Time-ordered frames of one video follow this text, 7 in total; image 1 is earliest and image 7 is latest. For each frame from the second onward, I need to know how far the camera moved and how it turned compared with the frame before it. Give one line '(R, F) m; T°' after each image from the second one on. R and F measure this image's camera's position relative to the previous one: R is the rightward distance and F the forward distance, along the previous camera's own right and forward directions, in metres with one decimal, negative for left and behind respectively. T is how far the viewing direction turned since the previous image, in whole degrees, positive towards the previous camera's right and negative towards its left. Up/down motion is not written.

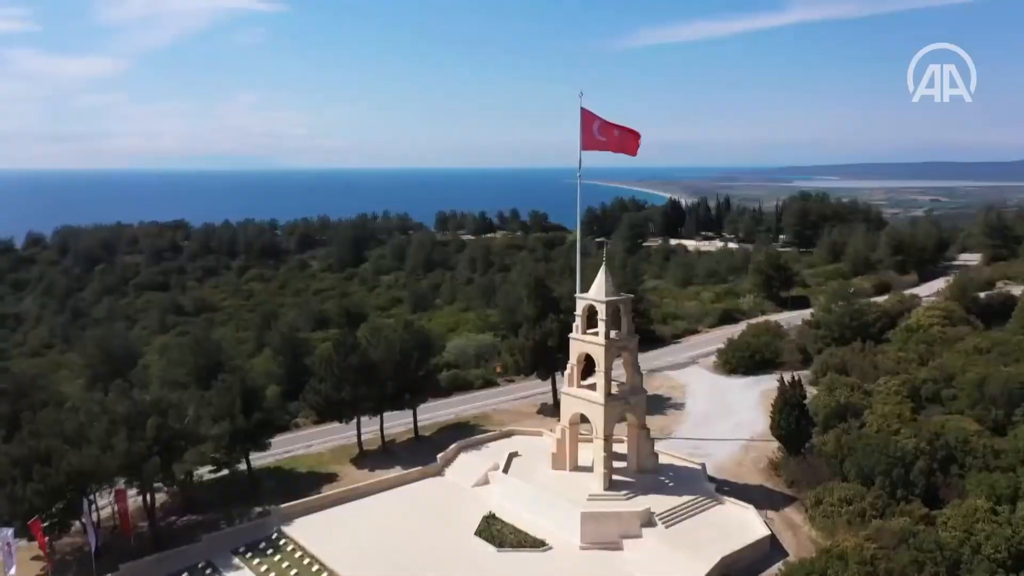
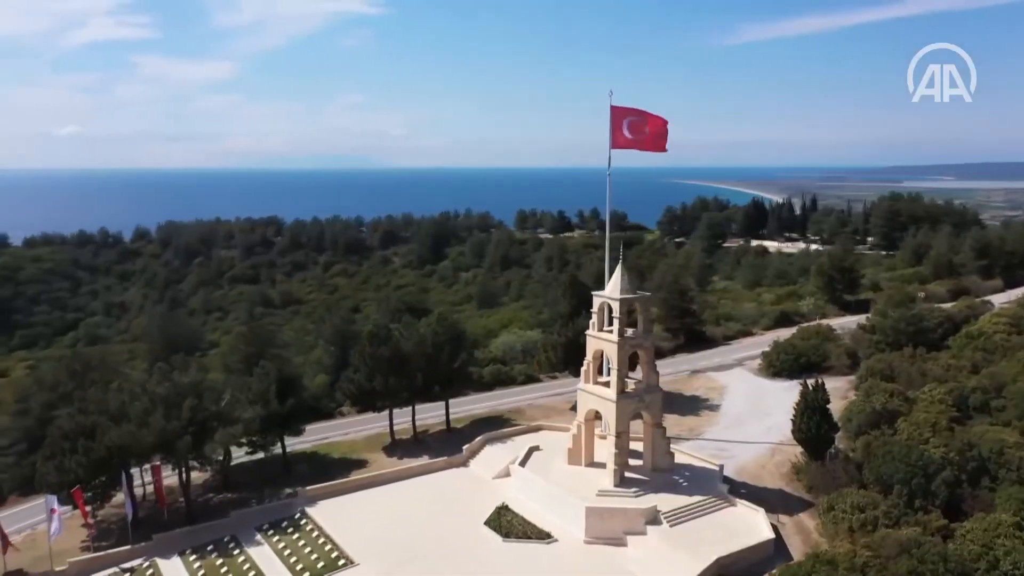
(+2.7, -0.4) m; -6°
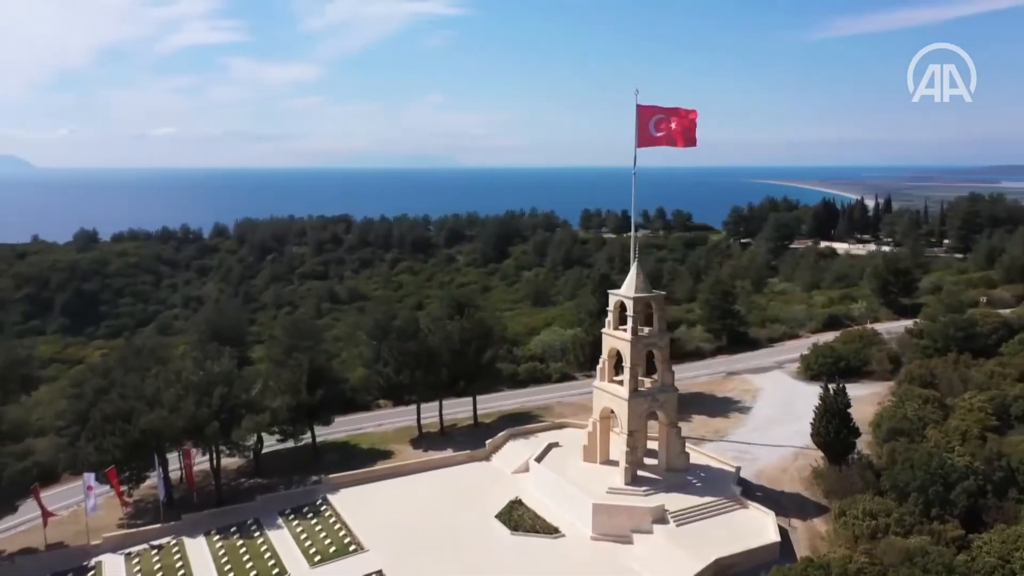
(+2.1, -0.3) m; -5°
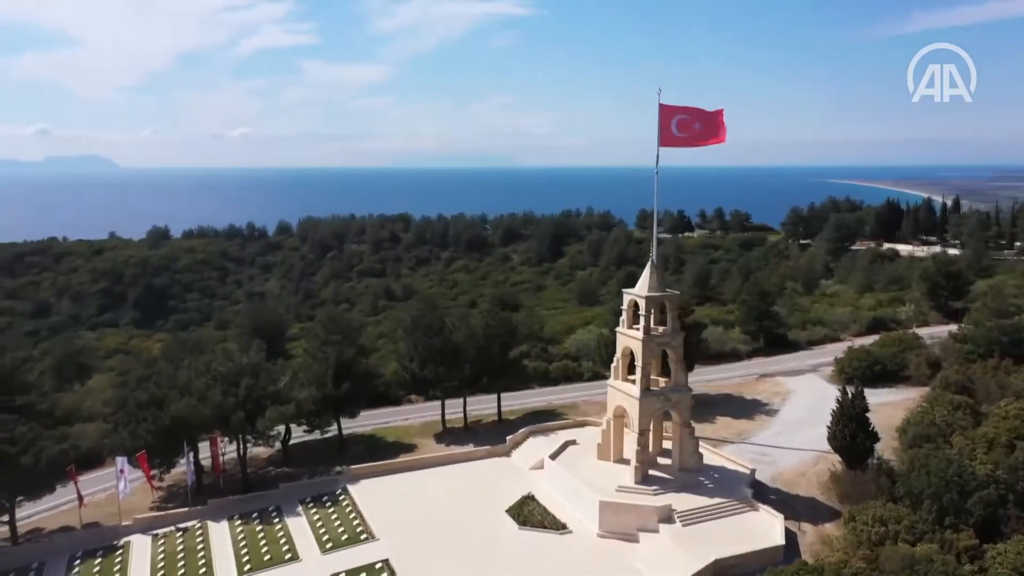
(+1.8, -0.3) m; -4°
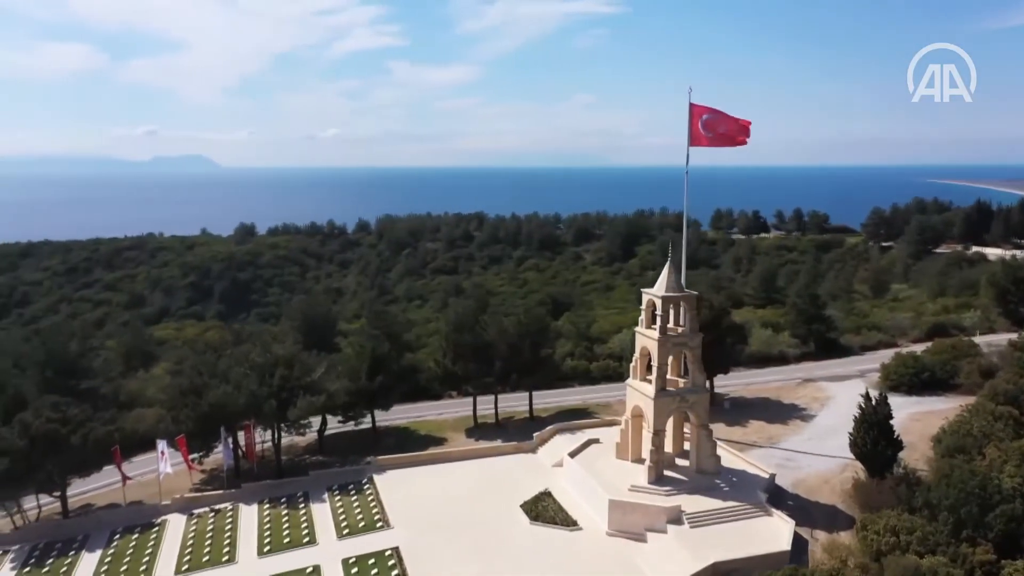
(+2.3, -0.3) m; -6°
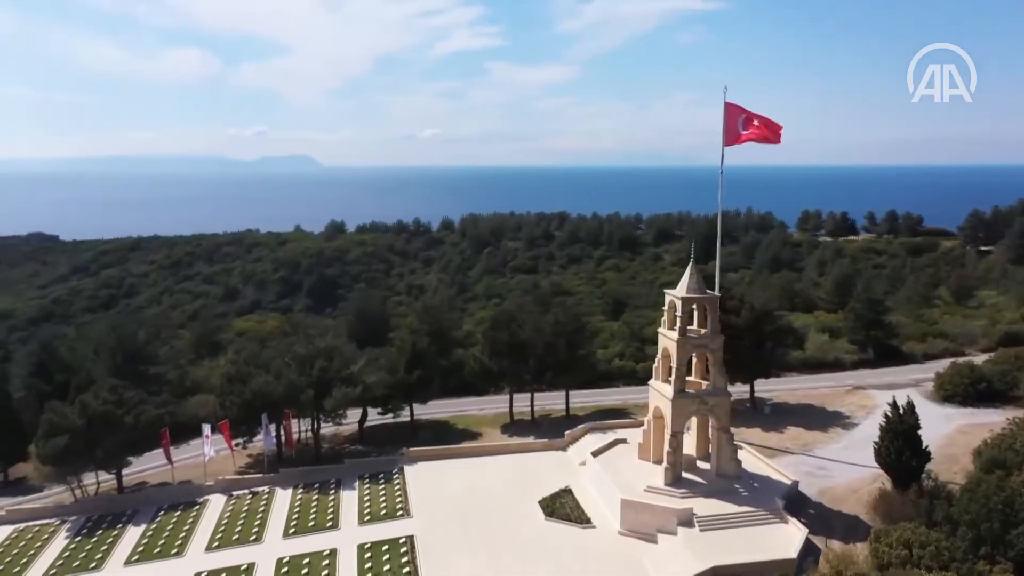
(+2.5, -0.3) m; -6°
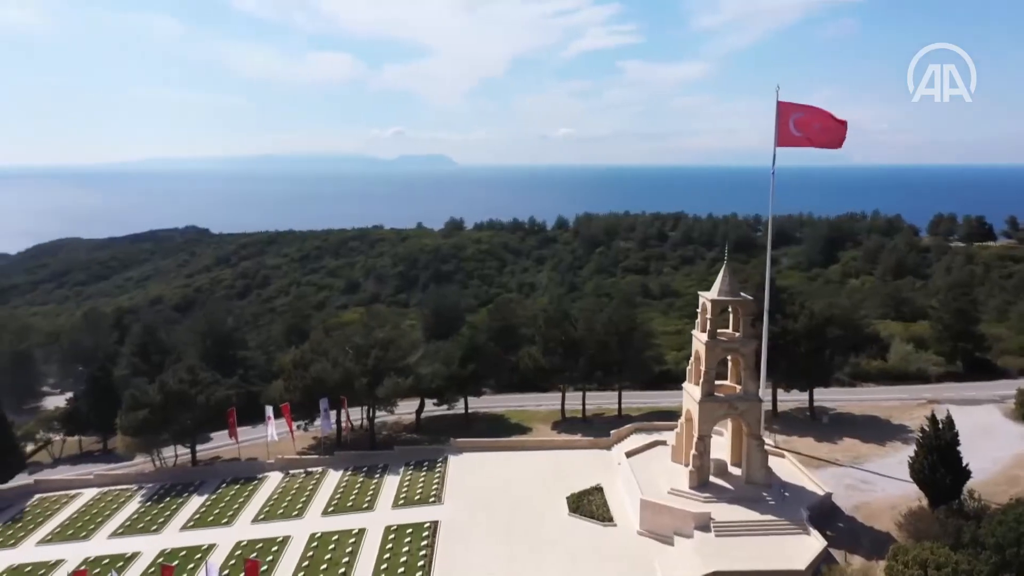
(+3.4, -0.4) m; -9°
